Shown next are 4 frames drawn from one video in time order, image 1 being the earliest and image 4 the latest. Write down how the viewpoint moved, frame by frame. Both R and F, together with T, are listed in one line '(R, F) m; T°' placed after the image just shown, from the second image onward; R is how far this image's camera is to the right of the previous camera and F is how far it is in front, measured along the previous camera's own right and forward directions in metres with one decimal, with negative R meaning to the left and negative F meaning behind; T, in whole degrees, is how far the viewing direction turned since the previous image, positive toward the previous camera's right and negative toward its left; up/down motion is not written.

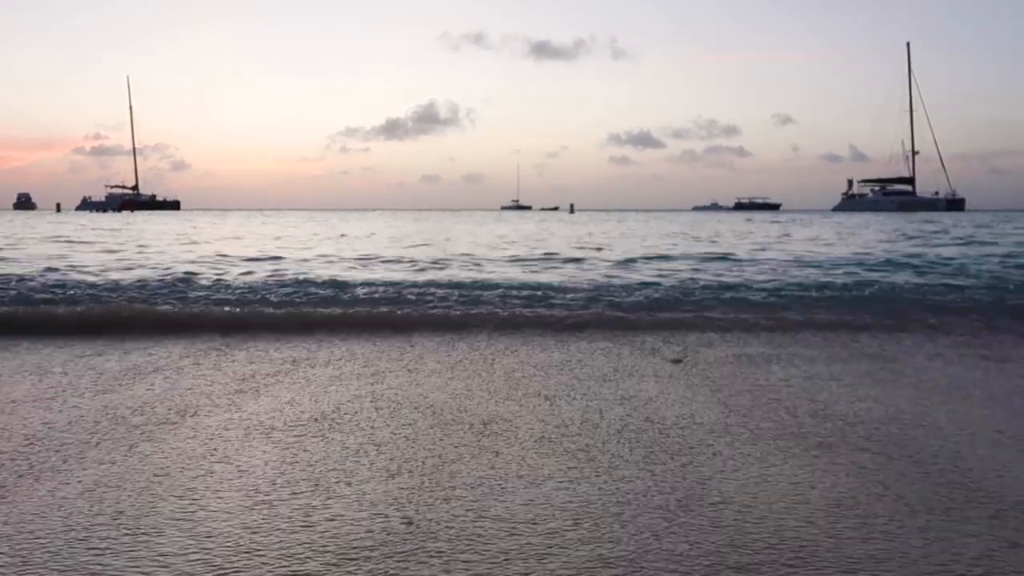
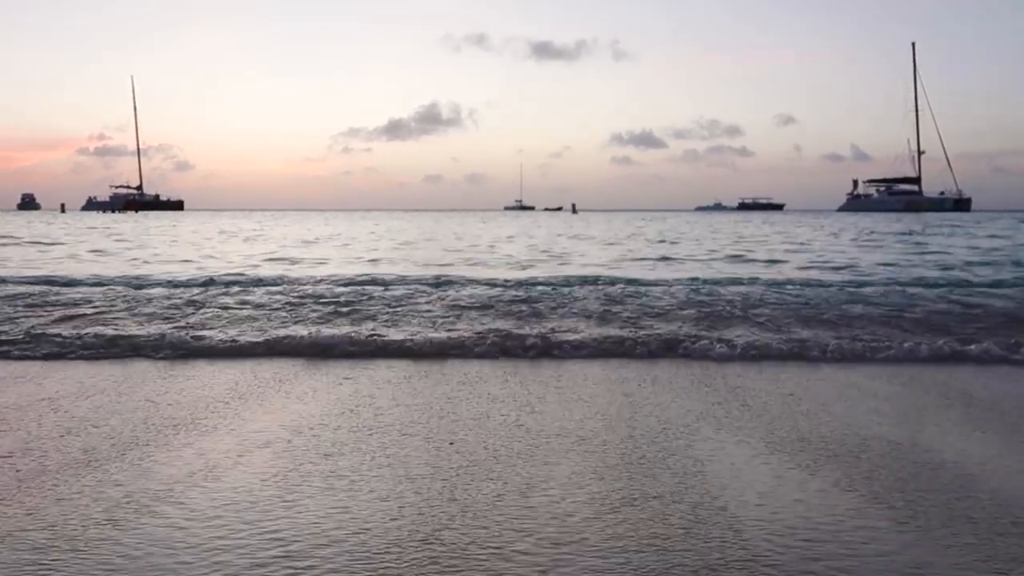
(-0.4, +0.5) m; 0°
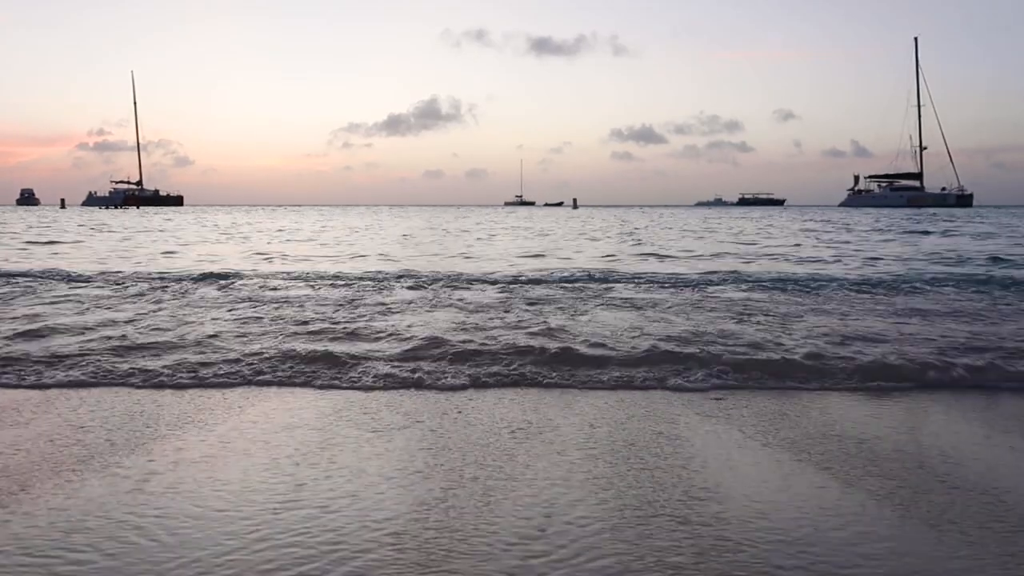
(-0.6, +0.7) m; 0°
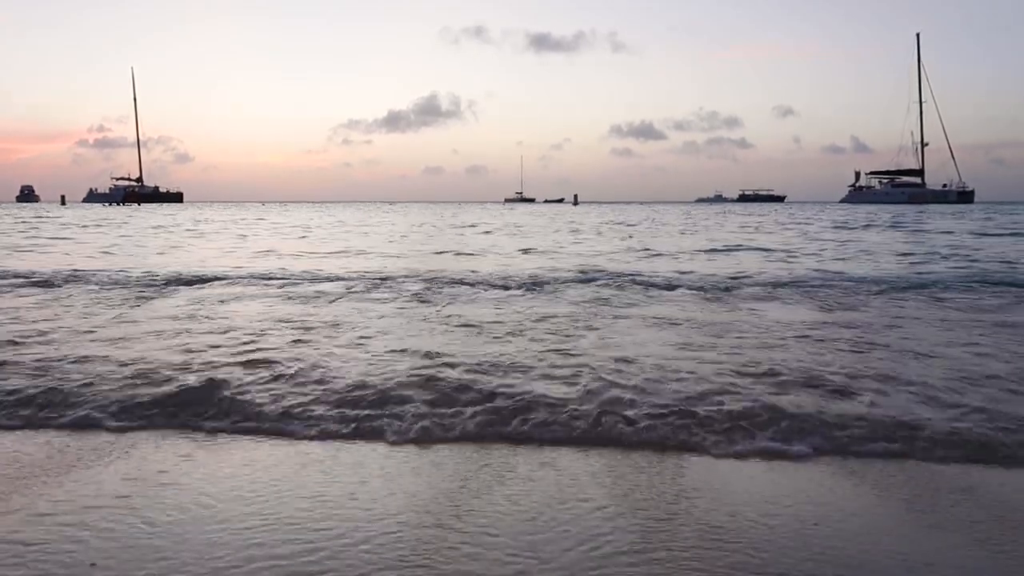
(+0.2, +0.8) m; 0°
